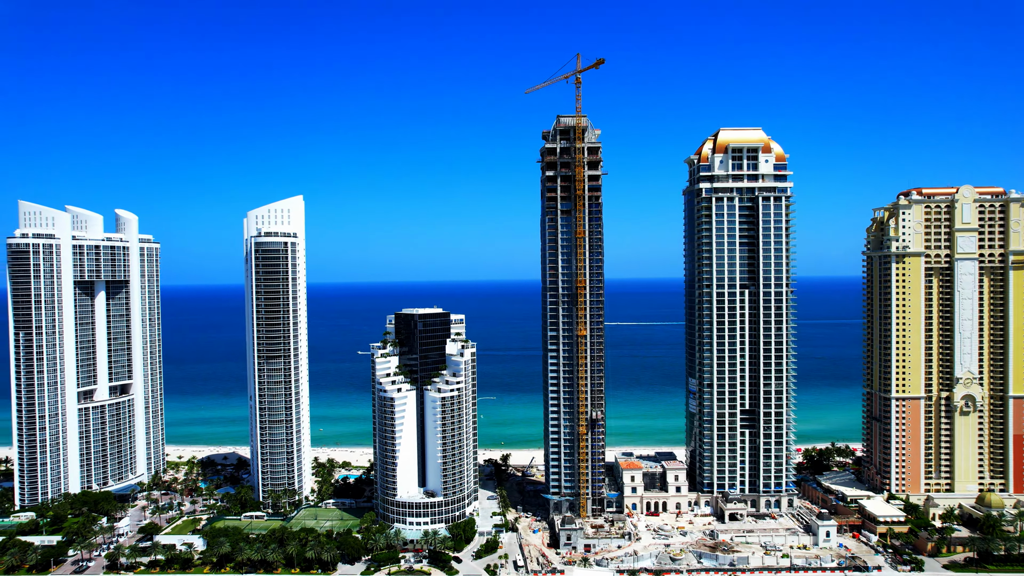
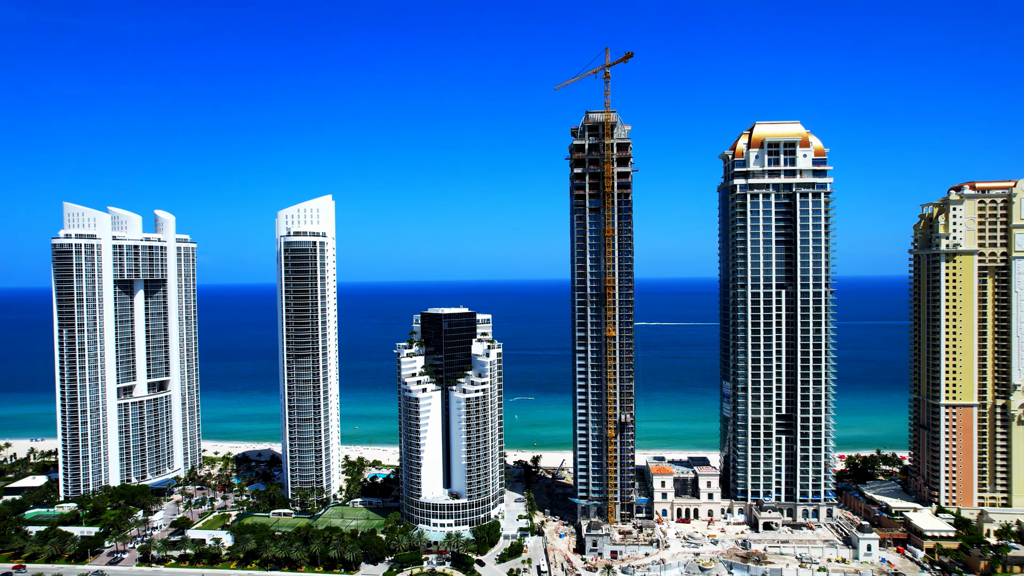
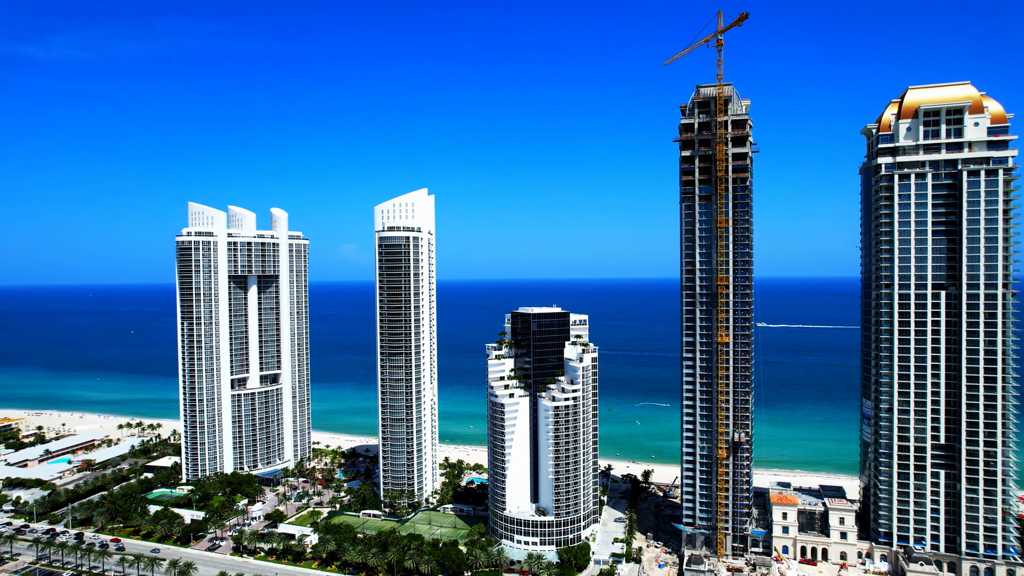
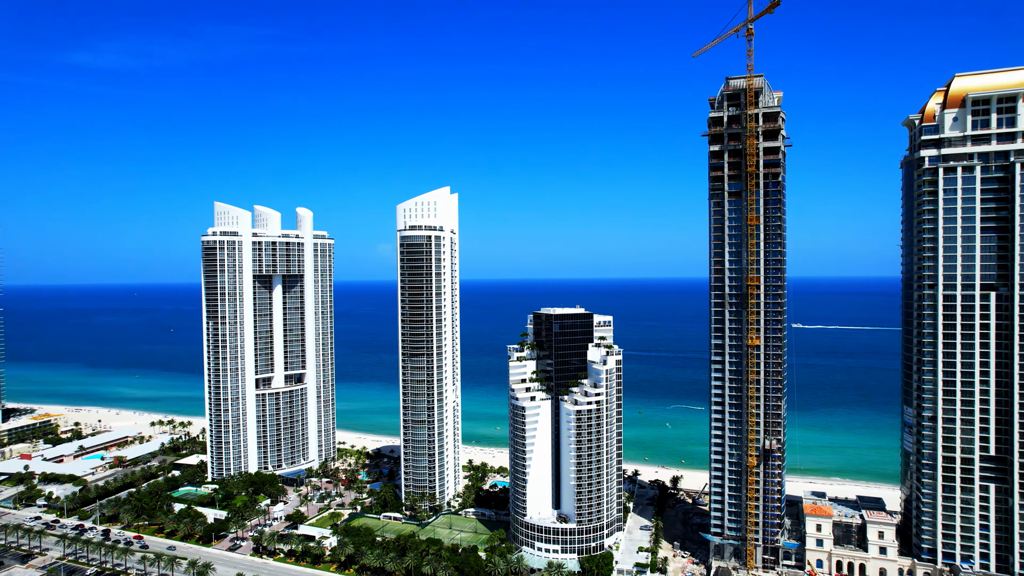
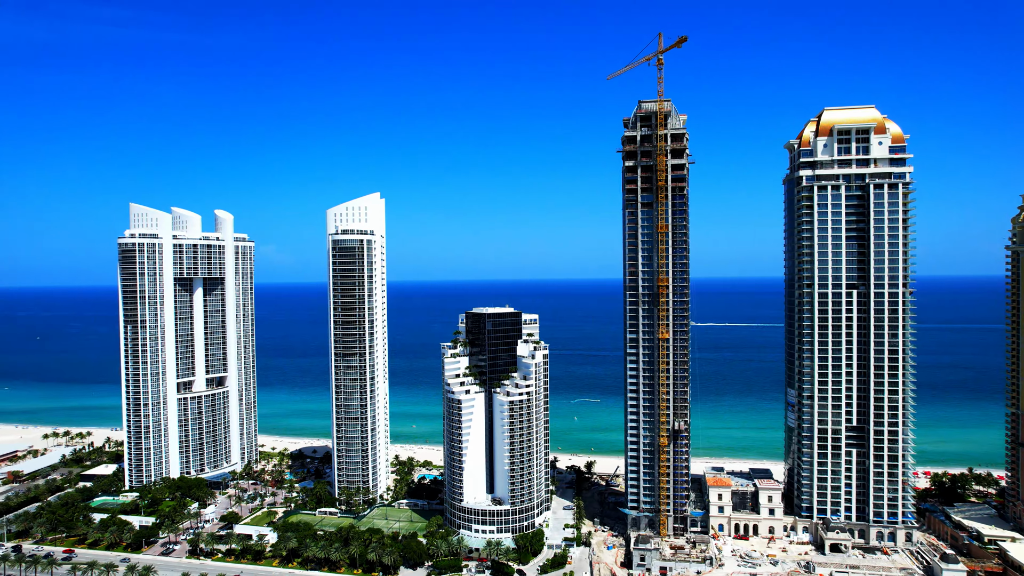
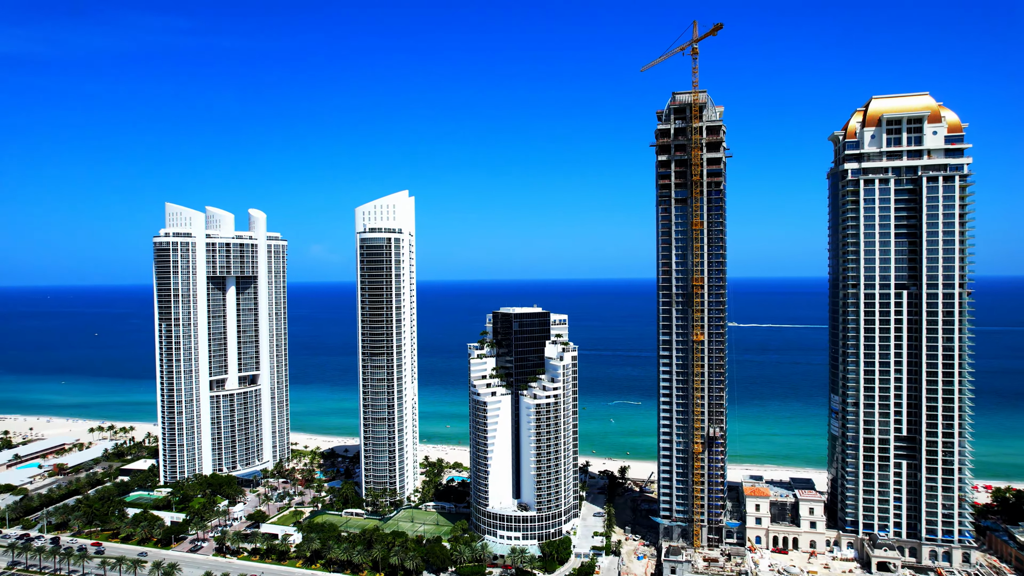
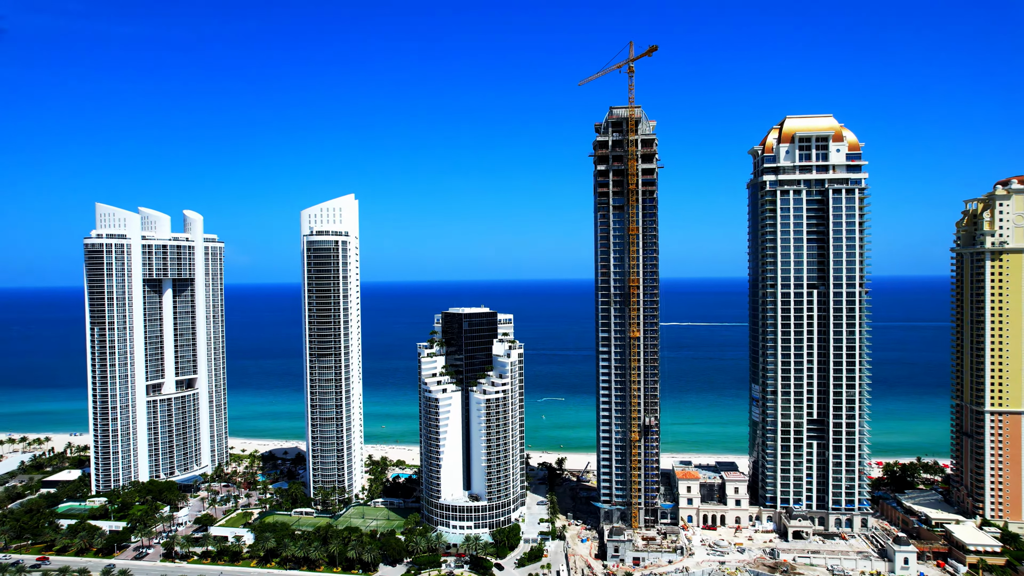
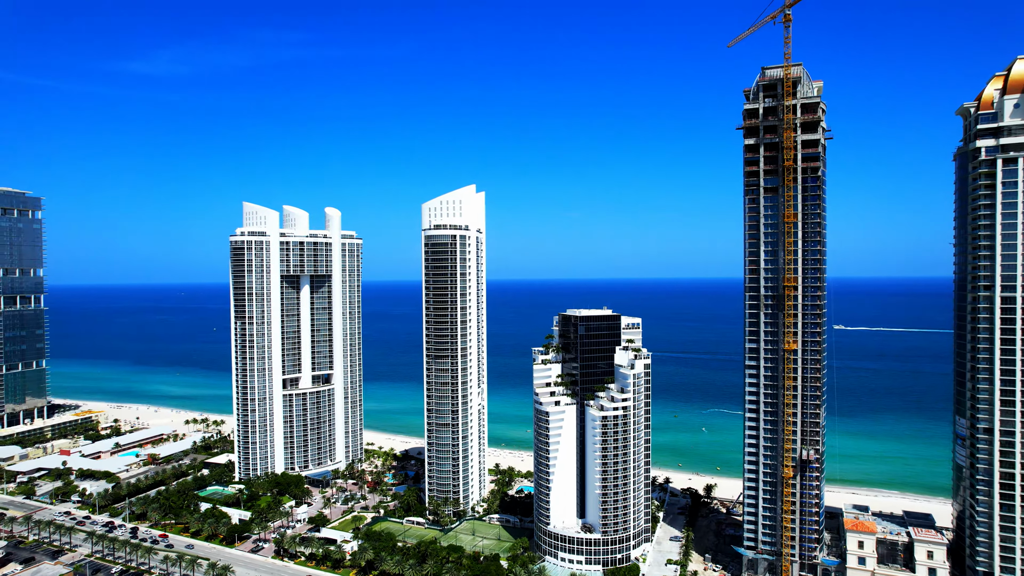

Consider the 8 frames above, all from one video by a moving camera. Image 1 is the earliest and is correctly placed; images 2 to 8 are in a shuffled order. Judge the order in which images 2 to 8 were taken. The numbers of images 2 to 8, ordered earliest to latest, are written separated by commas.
2, 7, 5, 6, 3, 4, 8
